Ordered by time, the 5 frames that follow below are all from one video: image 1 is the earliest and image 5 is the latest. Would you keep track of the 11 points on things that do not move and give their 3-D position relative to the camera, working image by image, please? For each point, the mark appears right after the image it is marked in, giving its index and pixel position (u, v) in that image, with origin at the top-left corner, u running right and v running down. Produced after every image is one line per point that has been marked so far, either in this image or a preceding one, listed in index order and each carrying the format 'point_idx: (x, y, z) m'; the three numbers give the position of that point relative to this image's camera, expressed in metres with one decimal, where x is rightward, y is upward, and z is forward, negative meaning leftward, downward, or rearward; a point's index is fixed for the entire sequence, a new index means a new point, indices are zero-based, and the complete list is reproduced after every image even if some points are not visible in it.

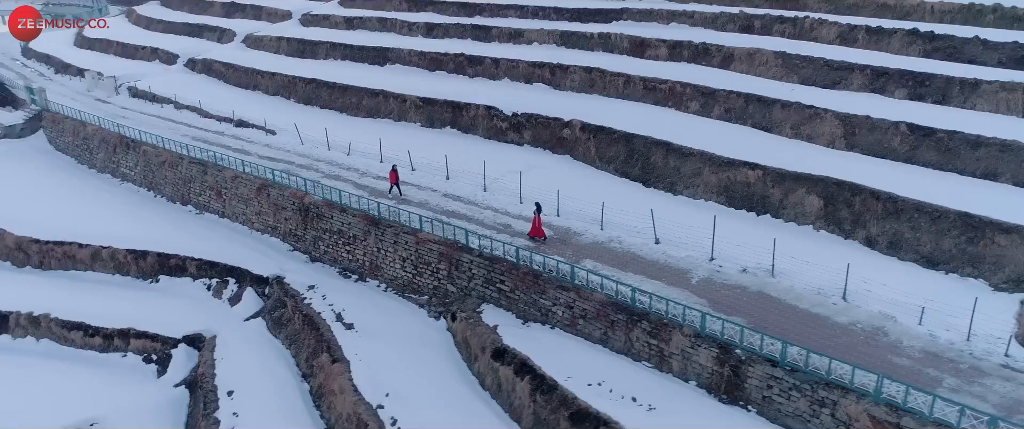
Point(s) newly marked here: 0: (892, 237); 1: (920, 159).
0: (+8.2, -0.5, +15.2) m
1: (+10.1, +1.4, +17.6) m
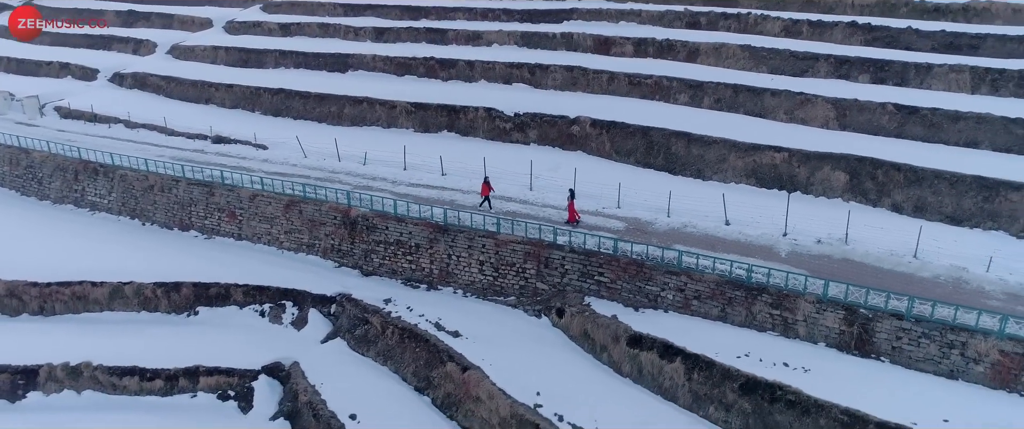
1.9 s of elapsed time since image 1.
0: (+10.0, +0.3, +17.5) m
1: (+11.3, +2.3, +20.2) m
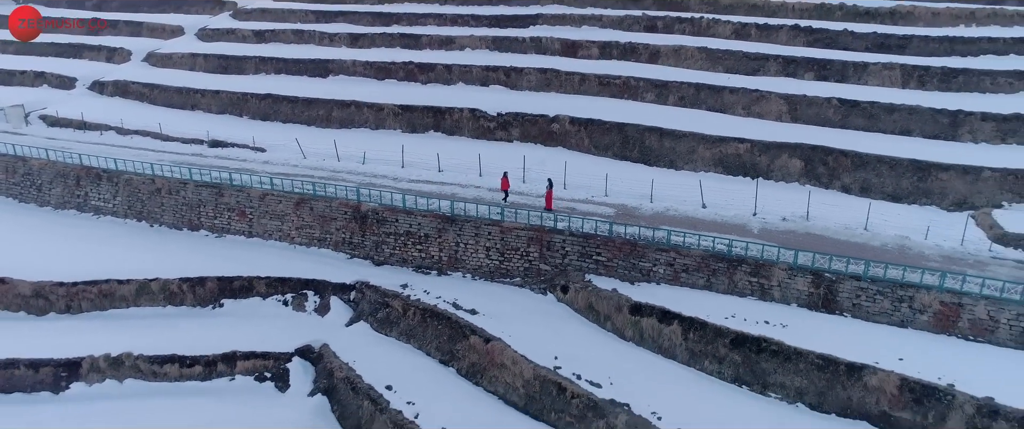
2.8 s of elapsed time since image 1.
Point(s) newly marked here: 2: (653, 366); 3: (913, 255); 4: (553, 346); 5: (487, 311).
0: (+9.9, +0.9, +20.1) m
1: (+10.9, +2.9, +22.9) m
2: (+3.0, -3.2, +15.0) m
3: (+9.0, -0.9, +16.1) m
4: (+0.9, -2.9, +15.6) m
5: (-0.6, -2.3, +16.9) m
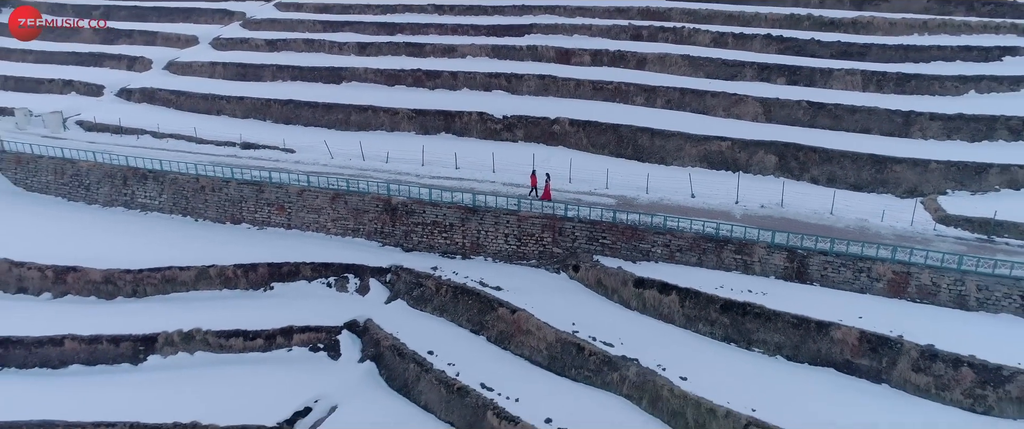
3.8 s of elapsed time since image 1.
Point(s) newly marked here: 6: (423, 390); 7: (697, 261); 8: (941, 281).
0: (+10.3, +1.3, +23.1) m
1: (+11.2, +3.3, +25.9) m
2: (+3.6, -2.9, +17.7) m
3: (+9.6, -0.5, +19.0) m
4: (+1.5, -2.6, +18.3) m
5: (-0.1, -2.0, +19.5) m
6: (-2.1, -4.2, +17.1) m
7: (+5.0, -1.3, +19.3) m
8: (+10.2, -1.6, +16.9) m
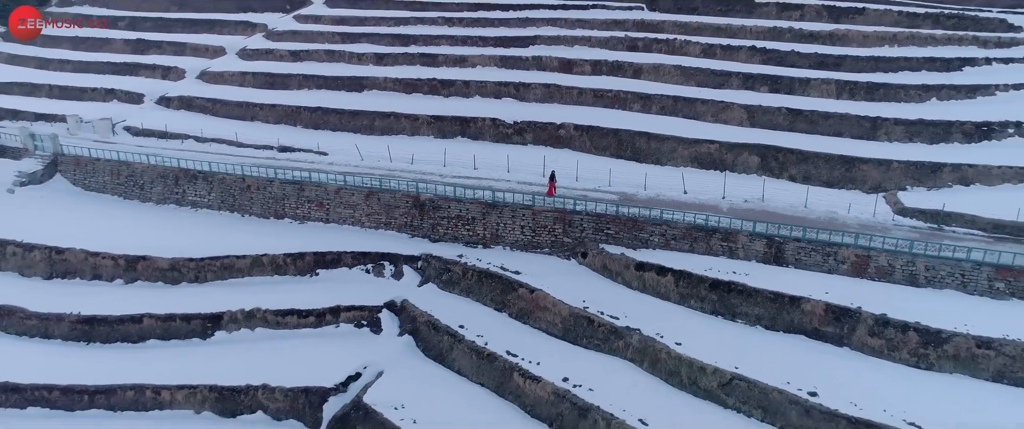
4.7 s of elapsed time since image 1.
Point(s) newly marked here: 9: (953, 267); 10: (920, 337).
0: (+10.8, +1.5, +26.2) m
1: (+11.6, +3.5, +29.0) m
2: (+4.1, -2.7, +20.7) m
3: (+10.1, -0.3, +22.1) m
4: (+2.0, -2.4, +21.3) m
5: (+0.5, -1.8, +22.5) m
6: (-1.6, -4.0, +20.1) m
7: (+5.5, -1.0, +22.3) m
8: (+10.8, -1.3, +20.0) m
9: (+12.0, -1.4, +19.3) m
10: (+10.2, -3.1, +17.8) m
